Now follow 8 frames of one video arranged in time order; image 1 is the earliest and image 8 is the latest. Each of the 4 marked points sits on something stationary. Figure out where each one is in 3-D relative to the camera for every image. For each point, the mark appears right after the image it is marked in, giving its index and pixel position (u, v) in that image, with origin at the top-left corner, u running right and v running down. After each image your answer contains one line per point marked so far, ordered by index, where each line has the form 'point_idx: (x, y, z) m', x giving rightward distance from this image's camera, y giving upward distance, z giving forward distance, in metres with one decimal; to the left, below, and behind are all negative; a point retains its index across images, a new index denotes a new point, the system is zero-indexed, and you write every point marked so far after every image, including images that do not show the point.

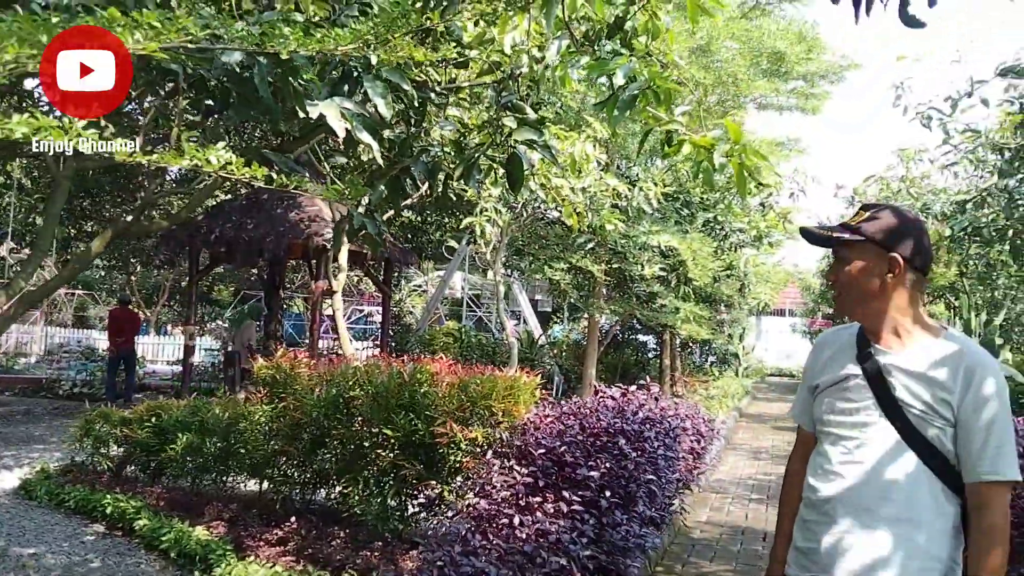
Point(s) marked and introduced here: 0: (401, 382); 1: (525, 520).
0: (-0.6, -0.5, +4.7) m
1: (+0.1, -1.0, +3.3) m
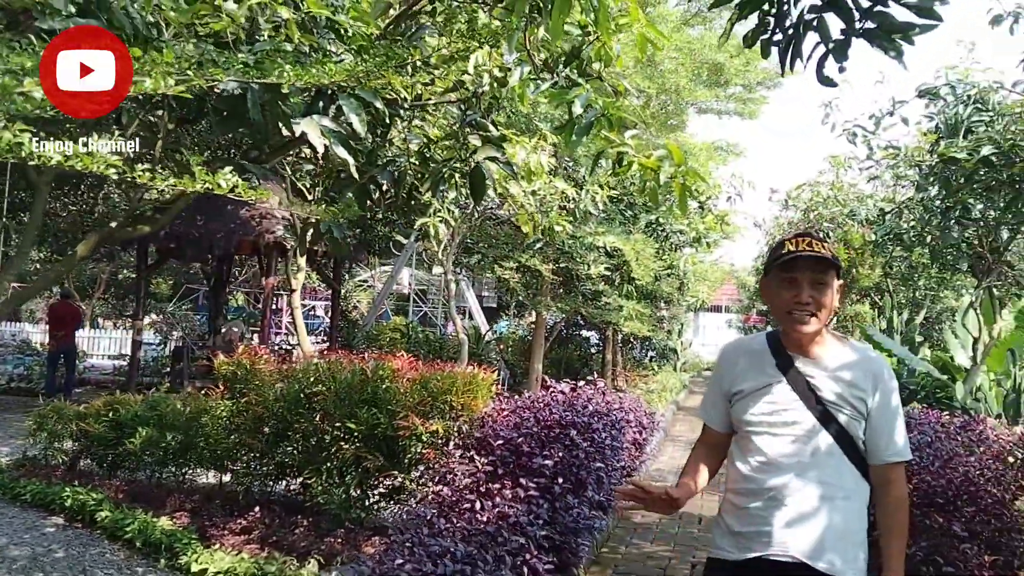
0: (-0.9, -0.6, +4.9) m
1: (-0.1, -1.0, +3.6) m
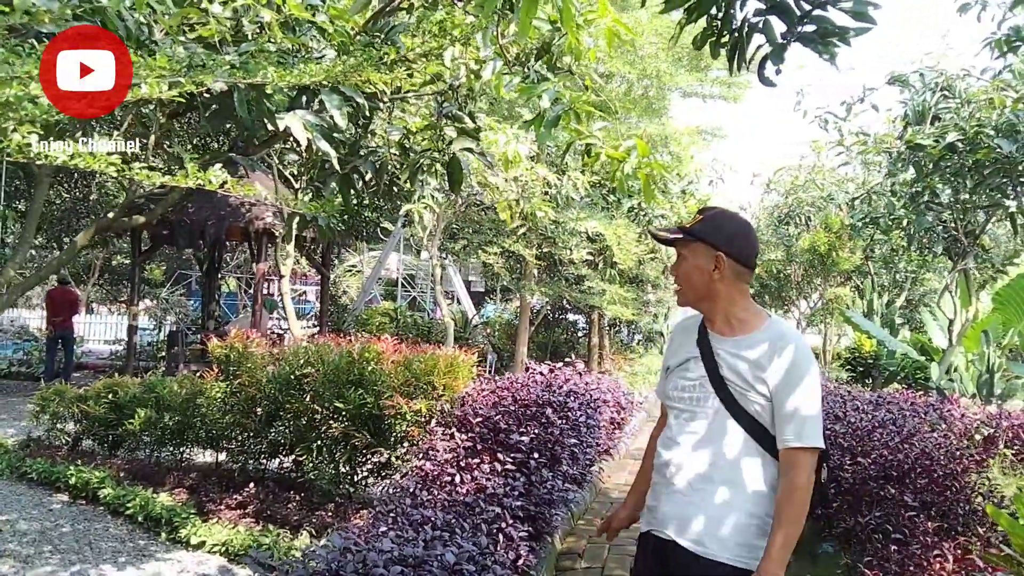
0: (-1.0, -0.5, +5.1) m
1: (-0.2, -0.9, +3.8) m
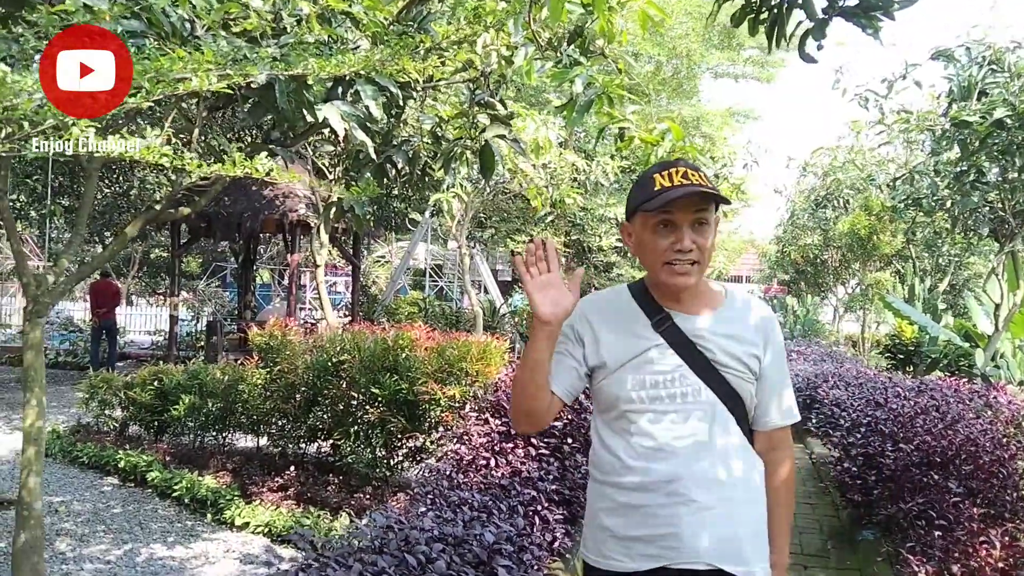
0: (-0.8, -0.4, +5.2) m
1: (-0.1, -0.8, +3.9) m
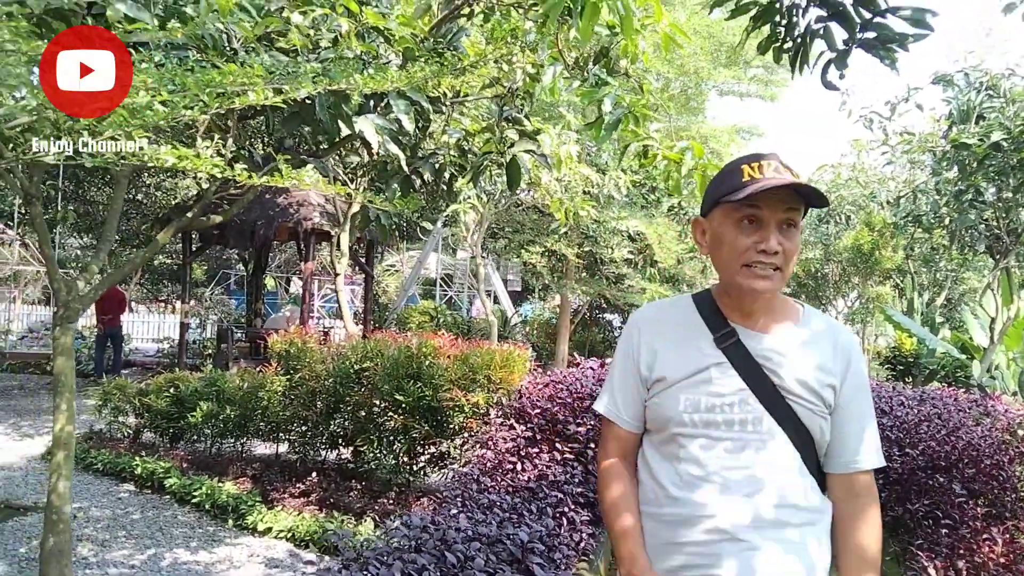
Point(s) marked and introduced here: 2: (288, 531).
0: (-0.7, -0.4, +5.3) m
1: (+0.1, -0.9, +4.0) m
2: (-1.4, -1.5, +4.7) m
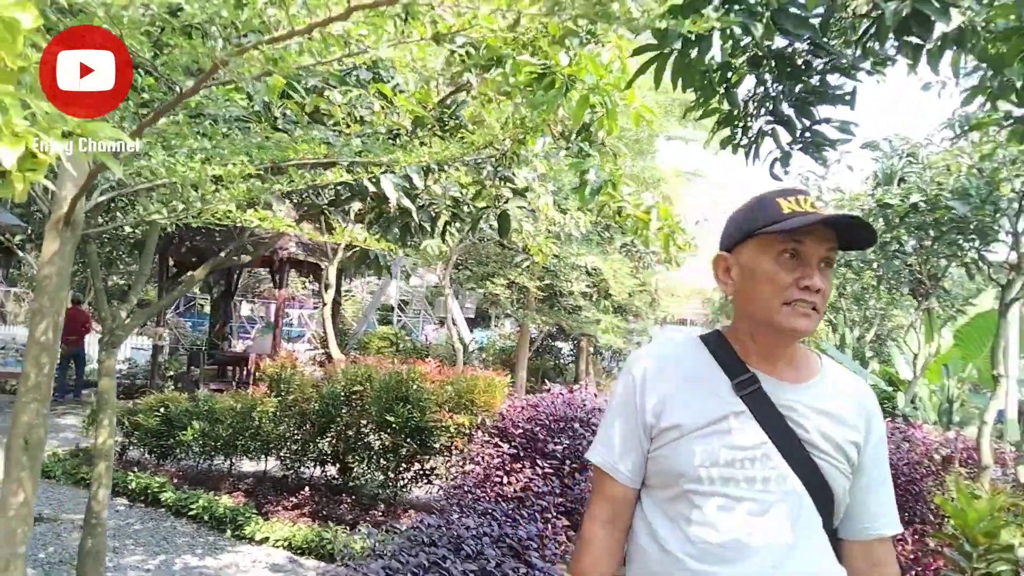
0: (-0.8, -0.7, +5.8) m
1: (0.0, -1.1, +4.5) m
2: (-1.5, -1.7, +5.2) m
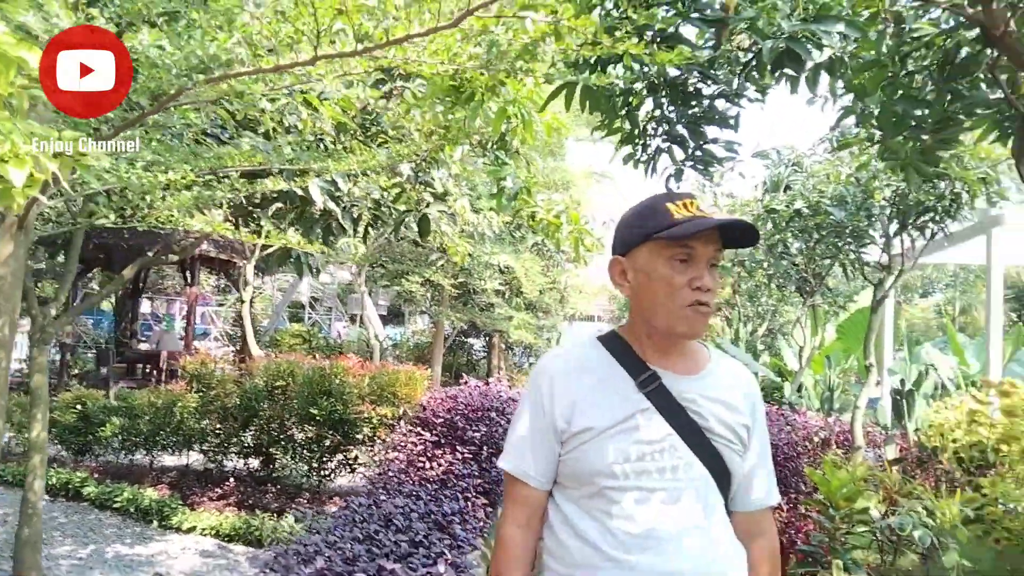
0: (-1.5, -0.7, +6.1) m
1: (-0.5, -1.1, +4.9) m
2: (-2.0, -1.6, +5.4) m
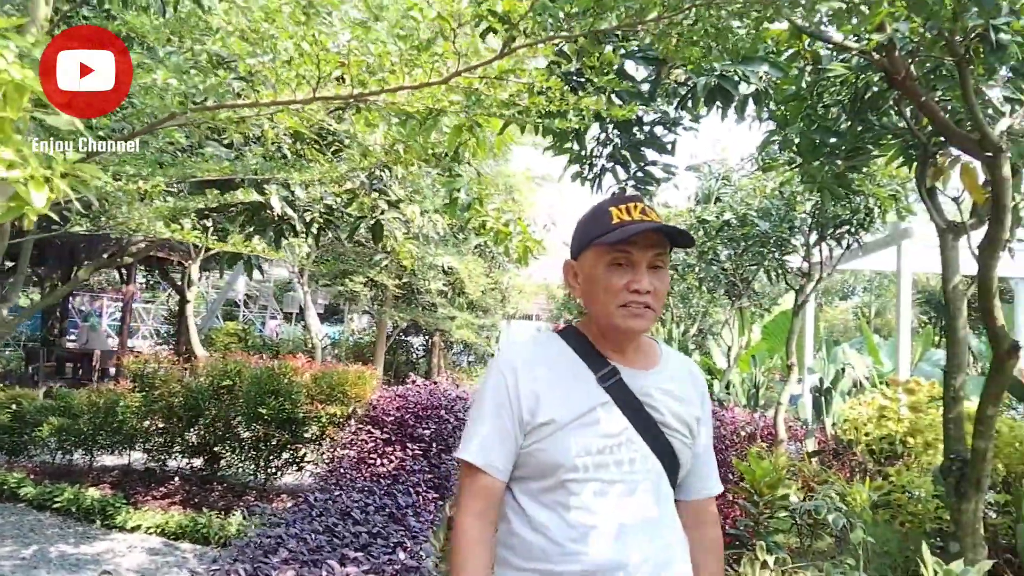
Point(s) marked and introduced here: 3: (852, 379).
0: (-1.9, -0.7, +6.2) m
1: (-0.8, -1.1, +5.1) m
2: (-2.4, -1.6, +5.5) m
3: (+3.9, -1.0, +9.0) m
